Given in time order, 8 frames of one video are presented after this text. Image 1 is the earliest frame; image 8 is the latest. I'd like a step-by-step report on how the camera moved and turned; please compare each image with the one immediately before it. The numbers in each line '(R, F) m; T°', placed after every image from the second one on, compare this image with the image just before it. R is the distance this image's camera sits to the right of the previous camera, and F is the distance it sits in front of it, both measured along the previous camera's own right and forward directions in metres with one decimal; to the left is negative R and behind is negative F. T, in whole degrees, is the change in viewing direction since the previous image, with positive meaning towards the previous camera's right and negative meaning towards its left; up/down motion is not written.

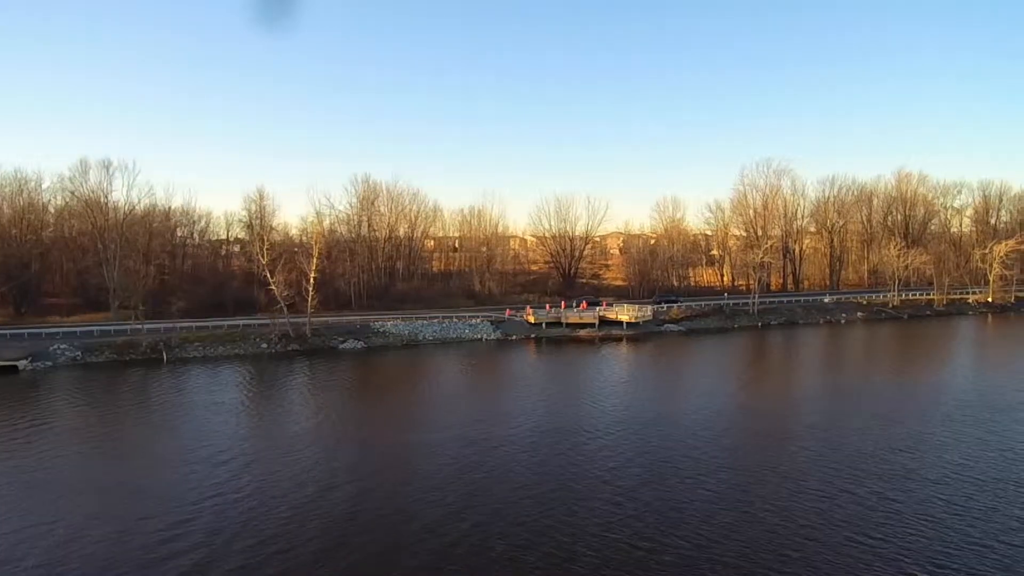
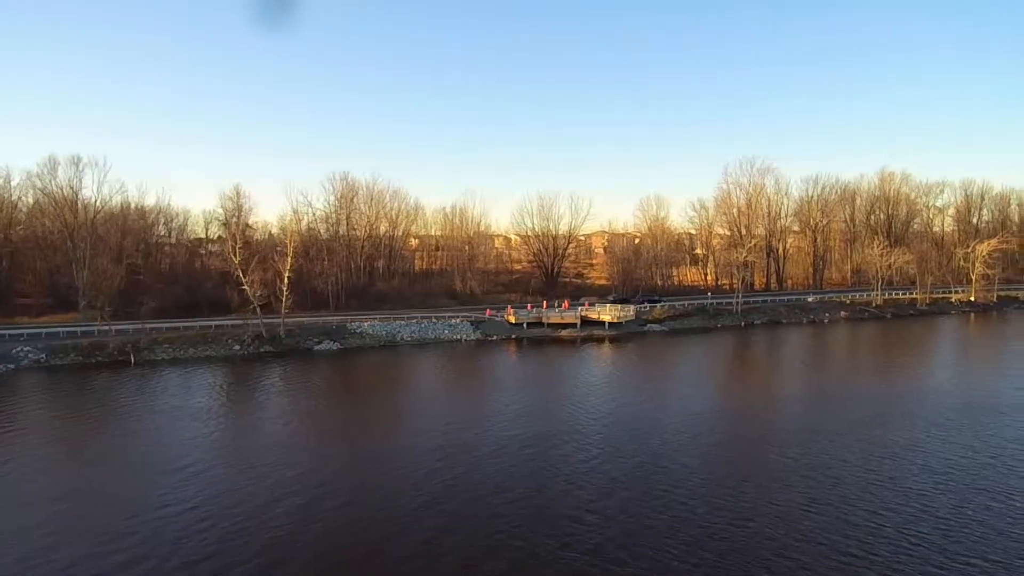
(+0.6, +1.0) m; +1°
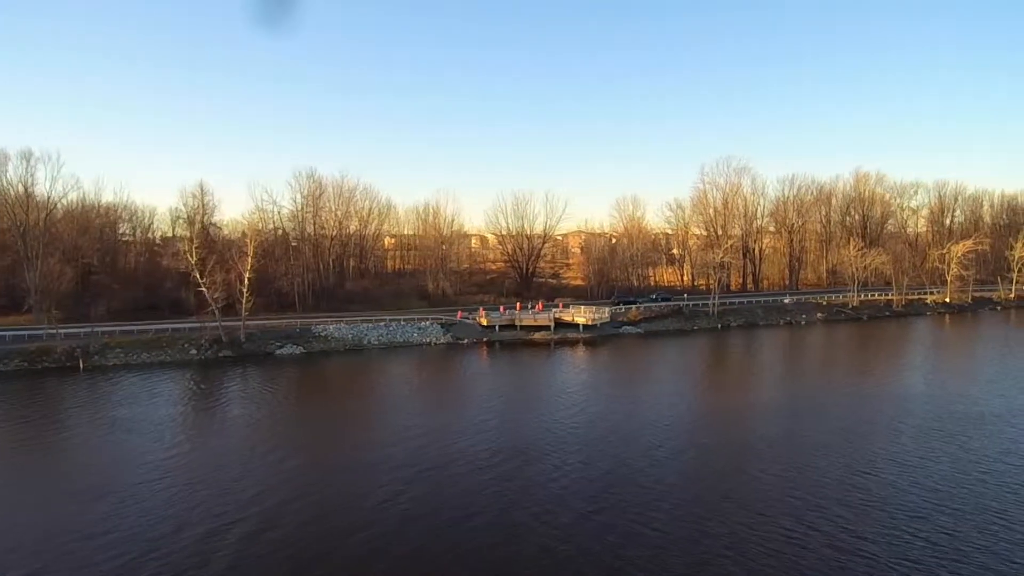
(+0.6, +1.5) m; +2°
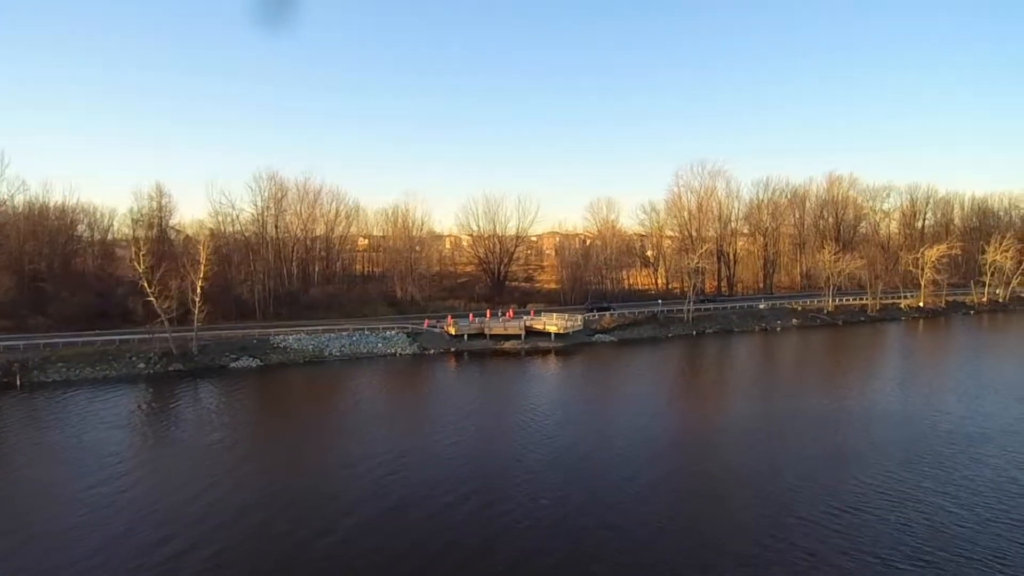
(+0.6, +1.7) m; +2°
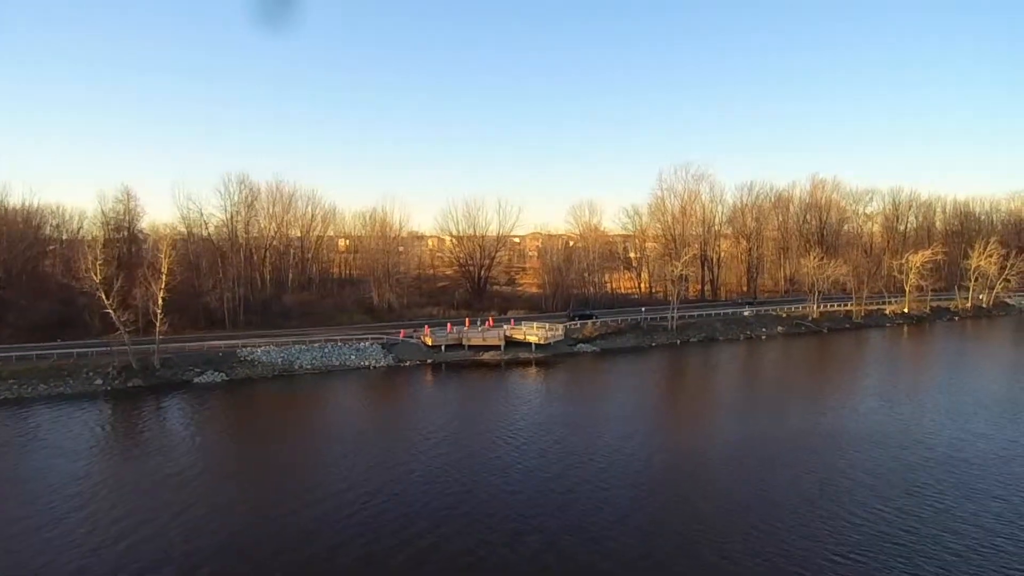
(+0.4, +1.5) m; +1°
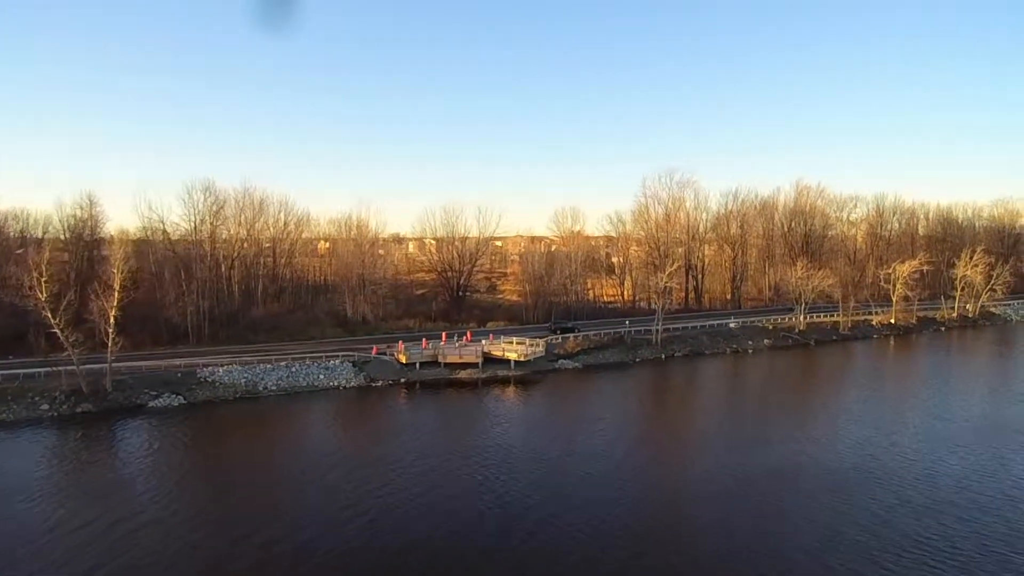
(+0.4, +1.9) m; +2°
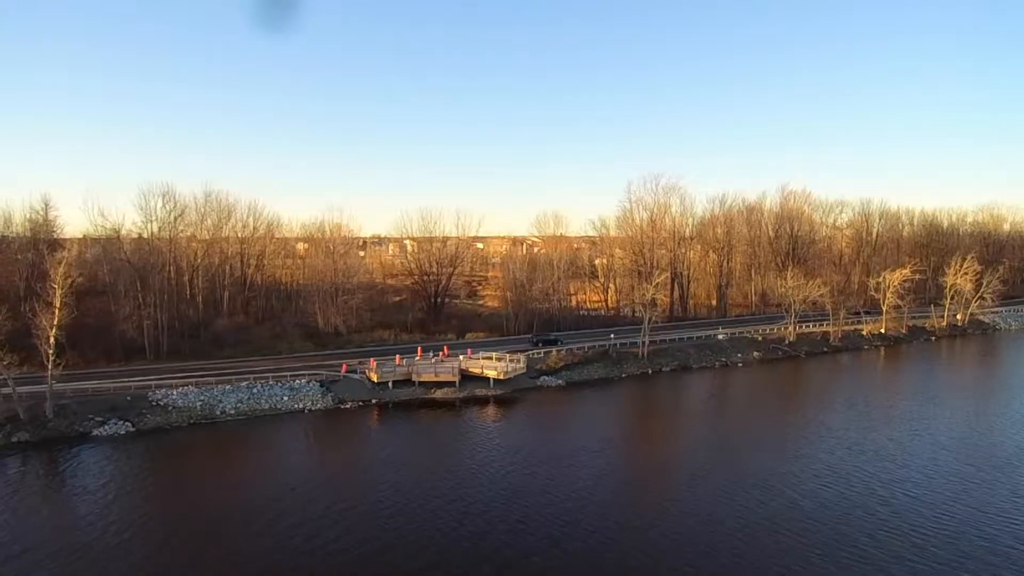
(+0.2, +2.4) m; +2°
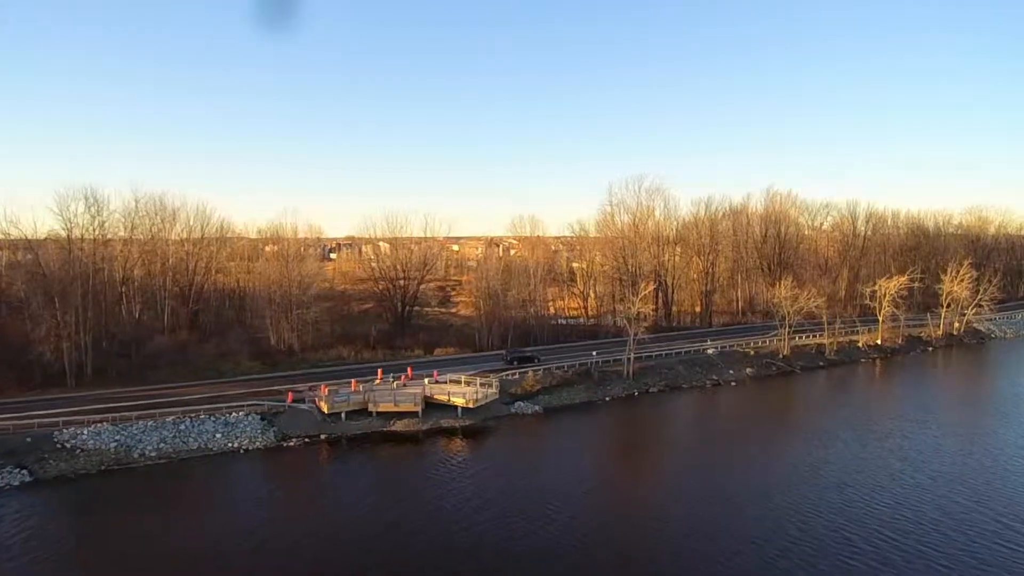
(+0.4, +4.4) m; +2°
